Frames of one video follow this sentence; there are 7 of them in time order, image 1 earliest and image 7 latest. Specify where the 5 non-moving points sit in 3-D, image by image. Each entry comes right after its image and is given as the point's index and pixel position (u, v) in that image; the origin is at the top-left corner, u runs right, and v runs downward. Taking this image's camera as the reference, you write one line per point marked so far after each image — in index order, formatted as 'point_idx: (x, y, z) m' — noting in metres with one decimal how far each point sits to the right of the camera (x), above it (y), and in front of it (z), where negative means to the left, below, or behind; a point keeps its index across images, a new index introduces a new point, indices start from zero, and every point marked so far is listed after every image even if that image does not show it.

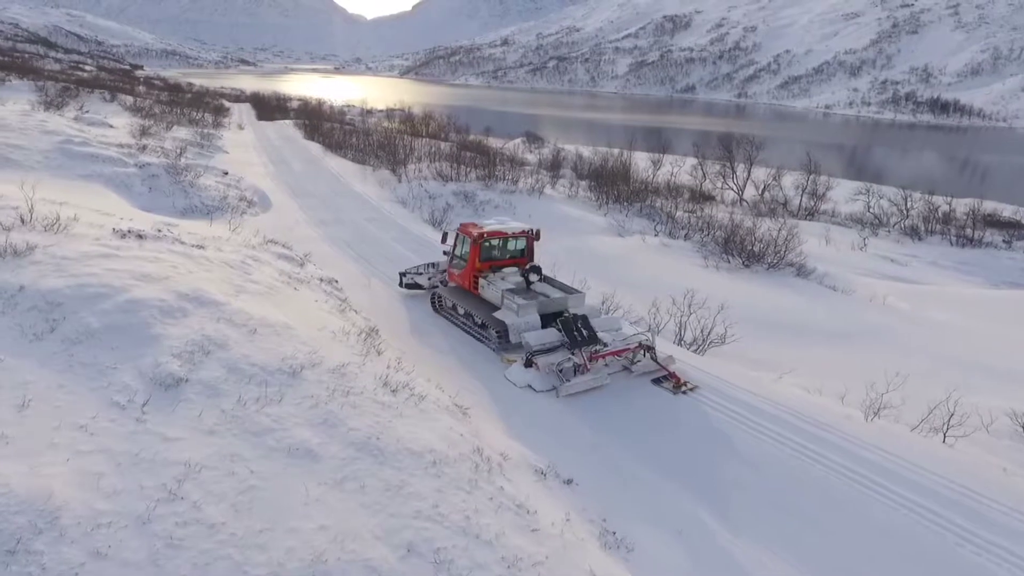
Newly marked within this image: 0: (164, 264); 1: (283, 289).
0: (-6.0, +0.4, +11.0) m
1: (-4.4, 0.0, +12.3) m
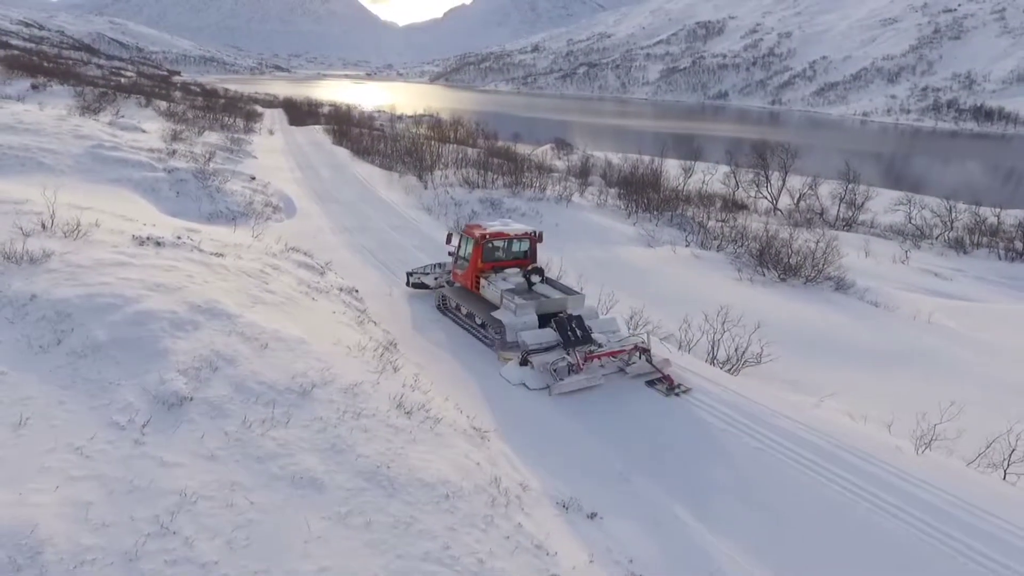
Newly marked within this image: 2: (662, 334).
0: (-5.6, +0.3, +10.8) m
1: (-4.0, -0.2, +11.9) m
2: (+3.5, -1.1, +14.6) m
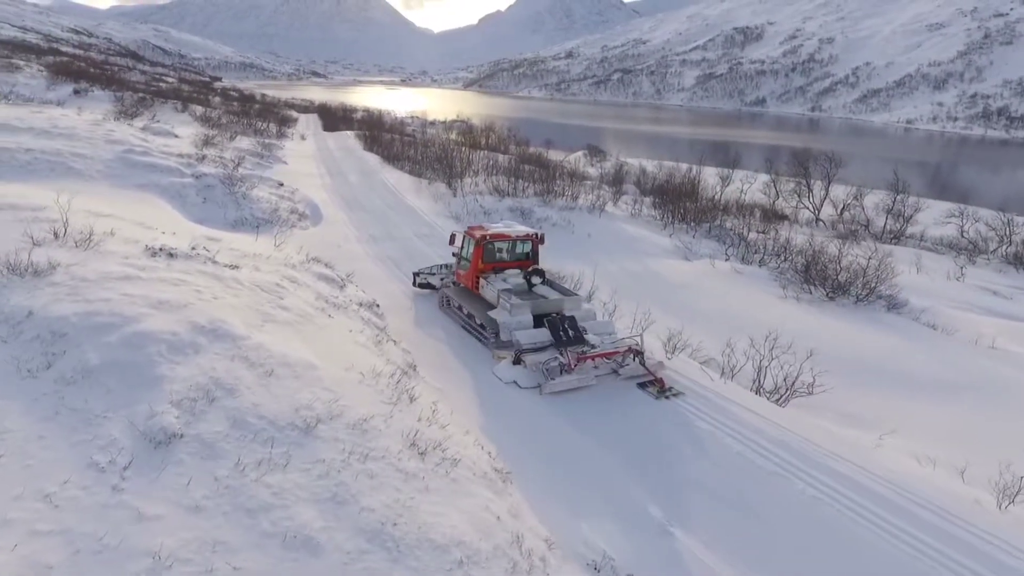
0: (-5.2, 0.0, +10.2) m
1: (-3.5, -0.5, +11.2) m
2: (+4.1, -1.5, +13.5) m
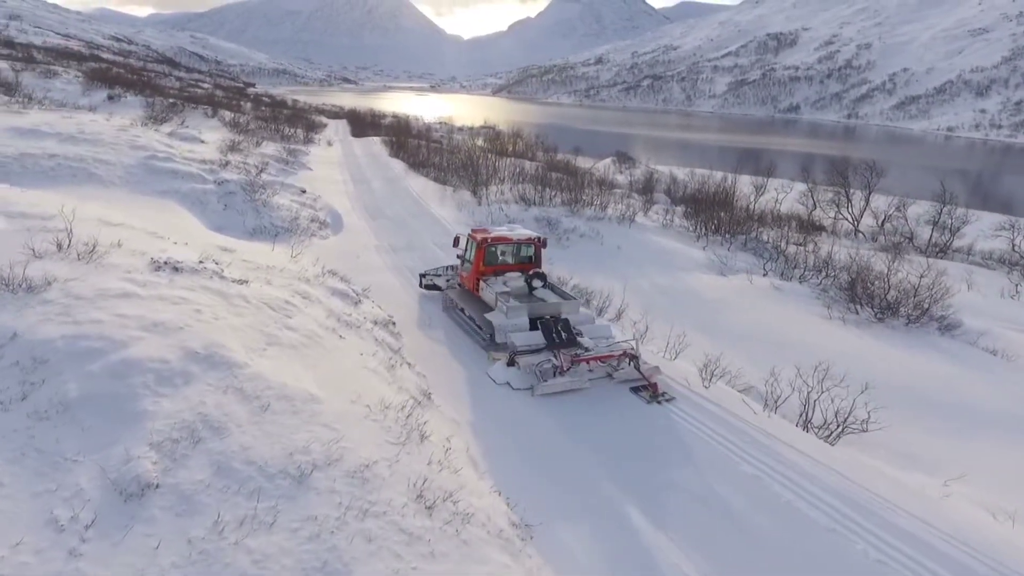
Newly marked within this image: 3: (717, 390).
0: (-4.8, -0.3, +9.5) m
1: (-3.1, -0.8, +10.5) m
2: (+4.6, -1.9, +12.4) m
3: (+3.9, -1.9, +11.9) m
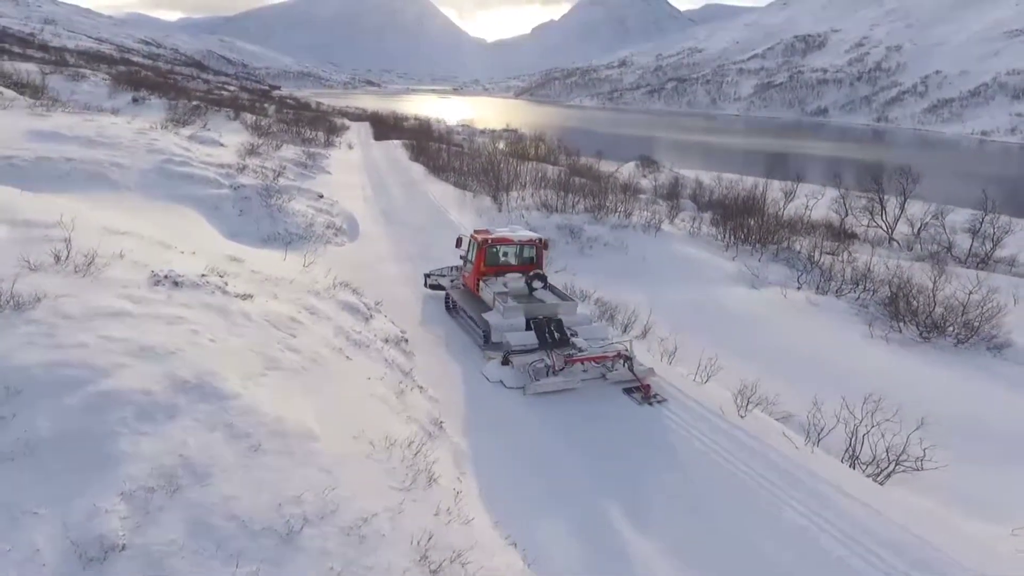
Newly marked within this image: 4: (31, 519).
0: (-4.5, -0.5, +8.8) m
1: (-2.8, -1.1, +9.8) m
2: (+4.9, -2.3, +11.5) m
3: (+4.2, -2.3, +10.9) m
4: (-3.9, -1.9, +5.1) m
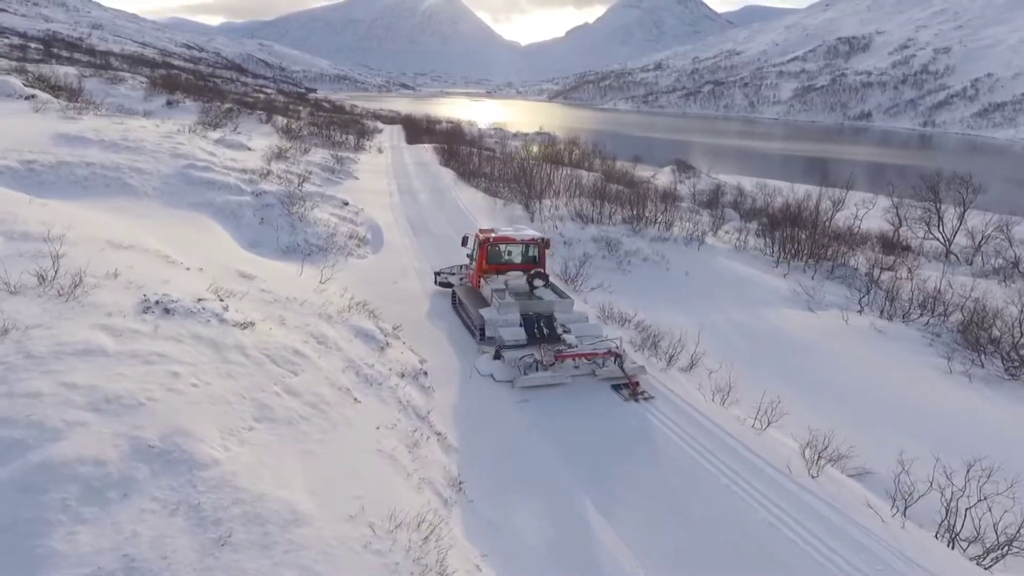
0: (-4.2, -0.9, +7.6) m
1: (-2.4, -1.5, +8.5) m
2: (+5.4, -2.9, +9.8) m
3: (+4.7, -2.8, +9.3) m
4: (-3.7, -2.3, +3.9) m
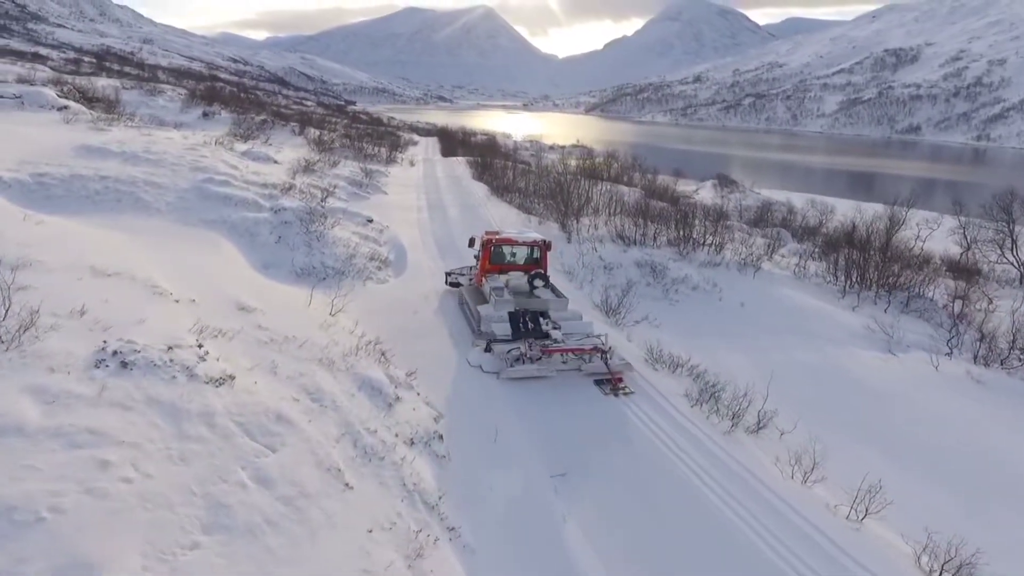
0: (-3.8, -1.5, +5.9) m
1: (-2.0, -2.1, +6.6) m
2: (+5.8, -3.6, +7.5) m
3: (+5.0, -3.6, +7.0) m
4: (-3.6, -2.8, +2.1) m
